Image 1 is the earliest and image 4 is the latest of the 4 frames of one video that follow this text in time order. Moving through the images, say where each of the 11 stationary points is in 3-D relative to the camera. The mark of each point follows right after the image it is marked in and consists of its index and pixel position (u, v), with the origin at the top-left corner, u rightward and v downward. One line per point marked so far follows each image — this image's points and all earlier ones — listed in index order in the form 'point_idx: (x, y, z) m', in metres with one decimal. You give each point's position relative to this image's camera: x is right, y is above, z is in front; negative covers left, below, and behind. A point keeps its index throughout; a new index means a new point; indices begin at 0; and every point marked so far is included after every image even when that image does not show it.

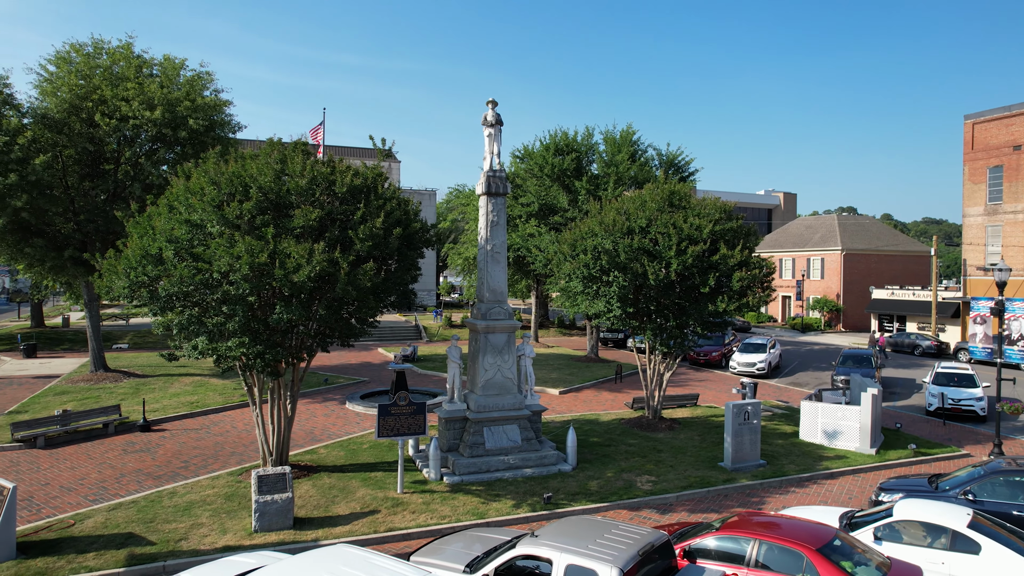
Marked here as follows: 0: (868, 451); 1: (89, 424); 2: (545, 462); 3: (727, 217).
0: (+8.5, -3.9, +14.6) m
1: (-10.9, -3.5, +15.9) m
2: (+0.7, -3.7, +13.1) m
3: (+5.6, +1.8, +15.8) m
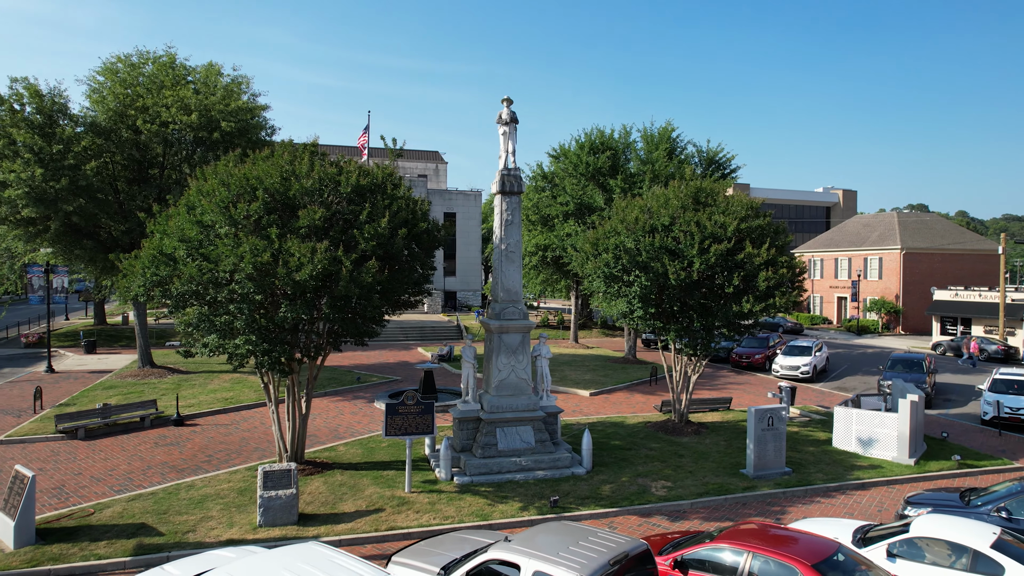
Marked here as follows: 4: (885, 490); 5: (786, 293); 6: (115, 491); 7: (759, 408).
0: (+8.8, -3.9, +13.7) m
1: (-10.4, -3.5, +16.6) m
2: (+1.0, -3.7, +12.8) m
3: (+6.0, +1.8, +15.2) m
4: (+7.6, -4.1, +12.4) m
5: (+6.5, -0.1, +14.6) m
6: (-7.6, -3.9, +11.7) m
7: (+5.2, -2.5, +13.0) m
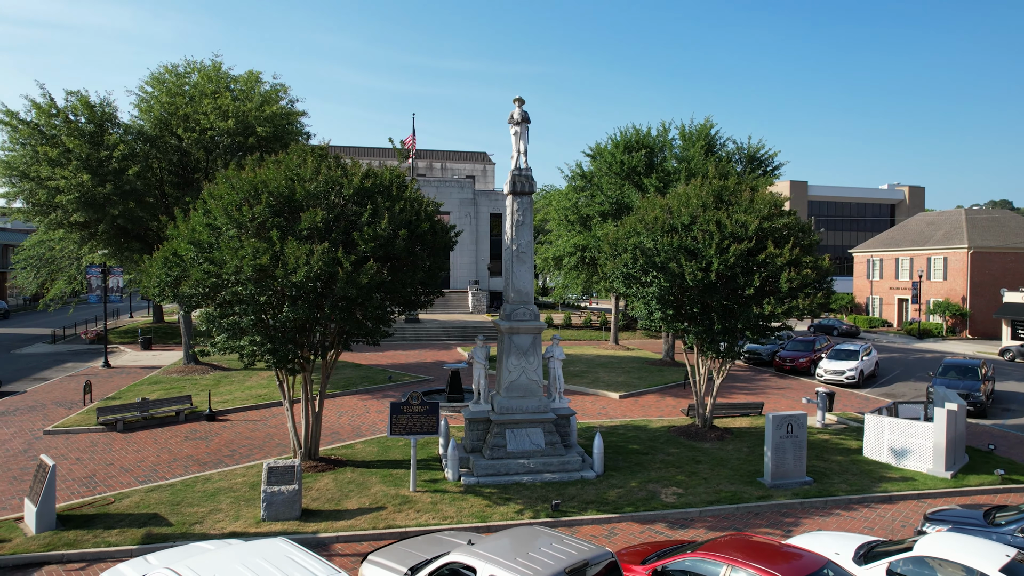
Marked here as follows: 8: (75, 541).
0: (+9.1, -3.9, +12.9) m
1: (-9.9, -3.5, +17.4) m
2: (+1.2, -3.7, +12.7) m
3: (+6.4, +1.8, +14.6) m
4: (+7.7, -4.1, +11.7) m
5: (+6.8, -0.2, +13.9) m
6: (-7.5, -3.9, +12.3) m
7: (+5.4, -2.6, +12.5) m
8: (-6.6, -3.8, +9.3) m
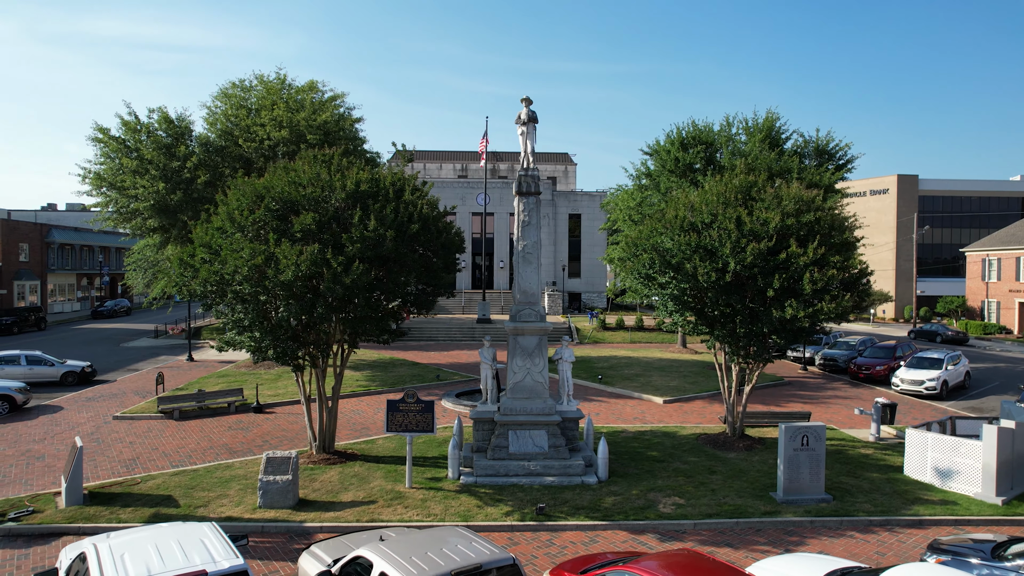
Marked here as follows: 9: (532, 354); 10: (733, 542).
0: (+9.0, -4.0, +11.5) m
1: (-9.0, -3.5, +18.7) m
2: (+1.2, -3.7, +12.5) m
3: (+6.7, +1.7, +13.6) m
4: (+7.5, -4.2, +10.5) m
5: (+7.0, -0.2, +12.9) m
6: (-7.4, -3.9, +13.4) m
7: (+5.4, -2.6, +11.7) m
8: (-7.0, -3.8, +10.2) m
9: (+0.4, -1.4, +13.1) m
10: (+3.6, -4.1, +10.0) m
